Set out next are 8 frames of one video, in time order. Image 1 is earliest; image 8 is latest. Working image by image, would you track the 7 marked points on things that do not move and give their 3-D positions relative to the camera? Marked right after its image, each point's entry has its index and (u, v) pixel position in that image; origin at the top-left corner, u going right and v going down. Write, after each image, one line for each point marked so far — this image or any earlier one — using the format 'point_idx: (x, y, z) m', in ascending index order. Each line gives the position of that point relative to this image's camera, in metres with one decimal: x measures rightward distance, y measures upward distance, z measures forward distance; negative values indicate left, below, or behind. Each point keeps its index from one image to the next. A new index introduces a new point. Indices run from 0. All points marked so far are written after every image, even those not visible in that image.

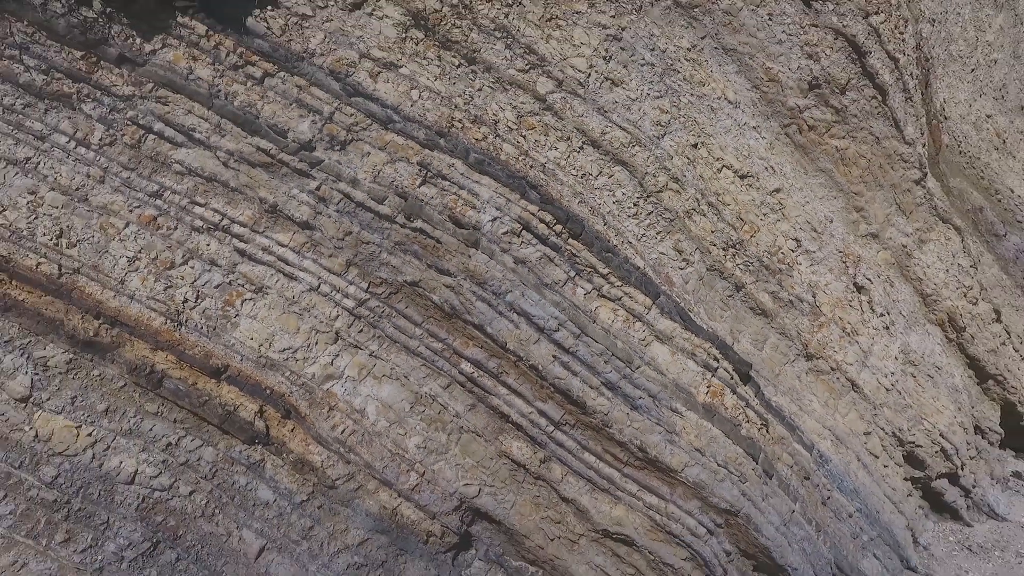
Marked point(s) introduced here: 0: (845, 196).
0: (+2.6, +0.7, +5.3) m
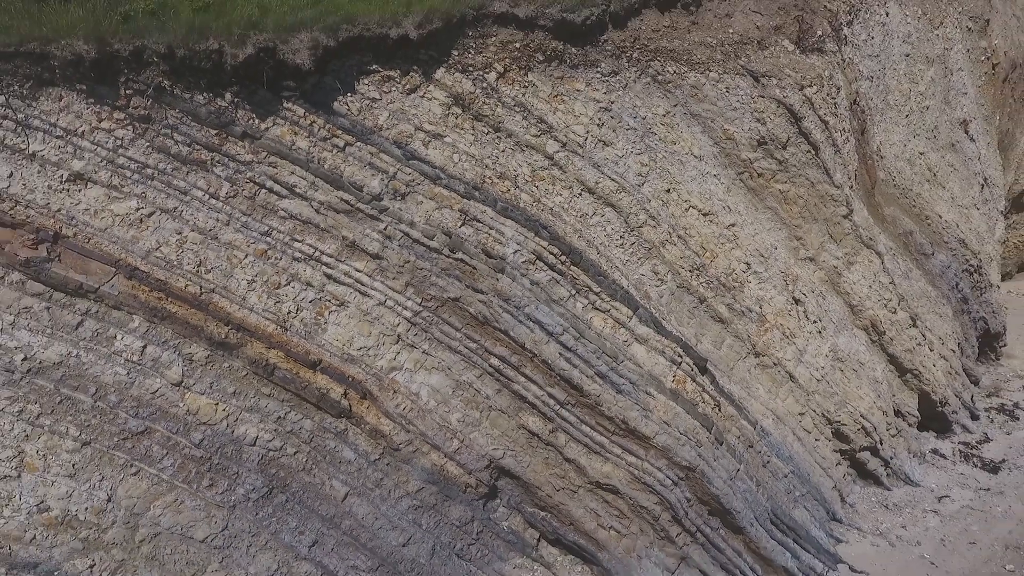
0: (+2.8, +0.6, +6.7) m
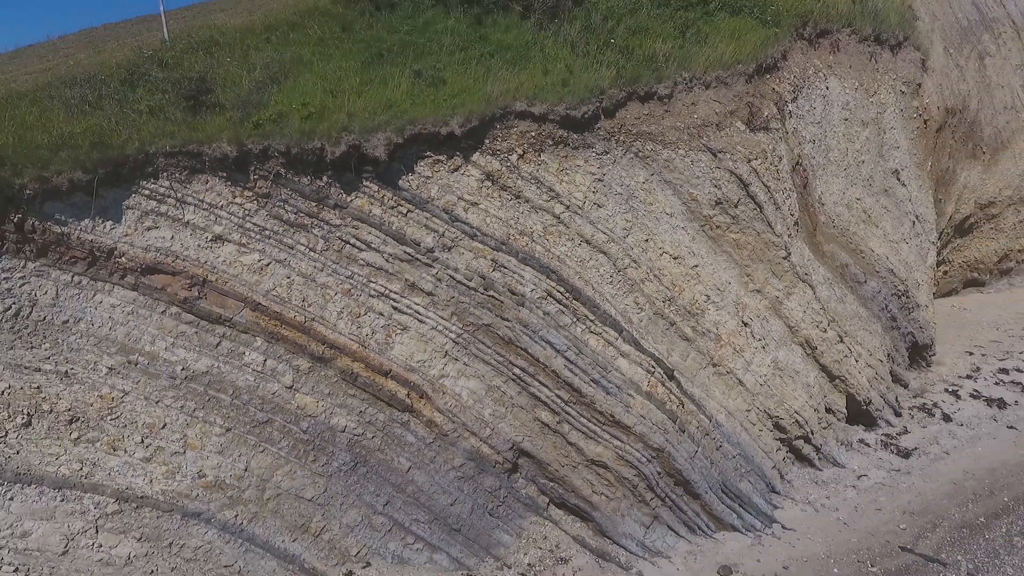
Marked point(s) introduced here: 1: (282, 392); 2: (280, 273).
0: (+3.0, +0.3, +8.6) m
1: (-2.4, -1.1, +6.8) m
2: (-2.4, +0.2, +6.9) m
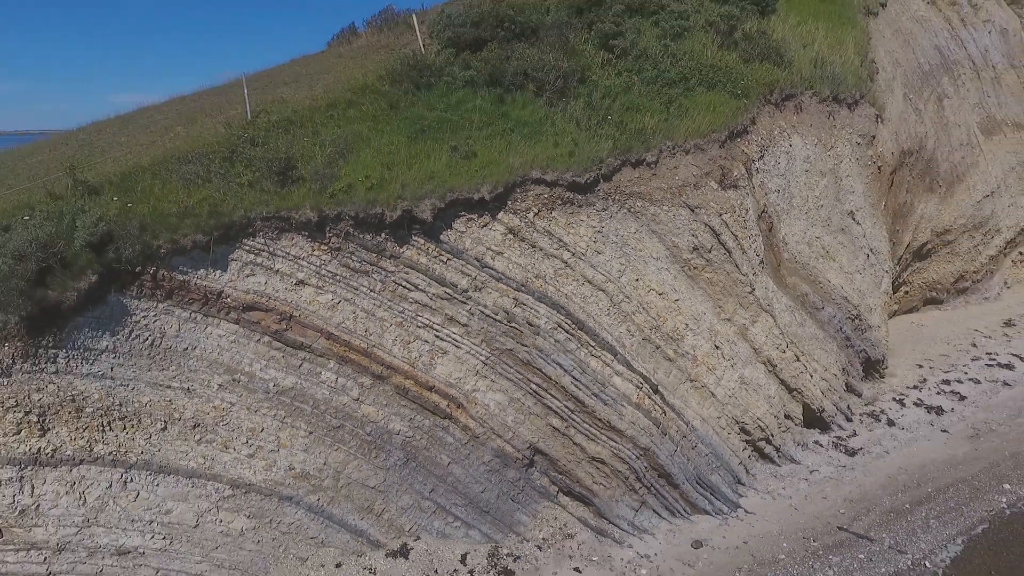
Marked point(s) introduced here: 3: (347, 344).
0: (+3.2, -0.2, +10.6) m
1: (-2.2, -1.5, +8.7) m
2: (-2.2, -0.3, +8.8) m
3: (-2.2, -0.7, +8.7) m
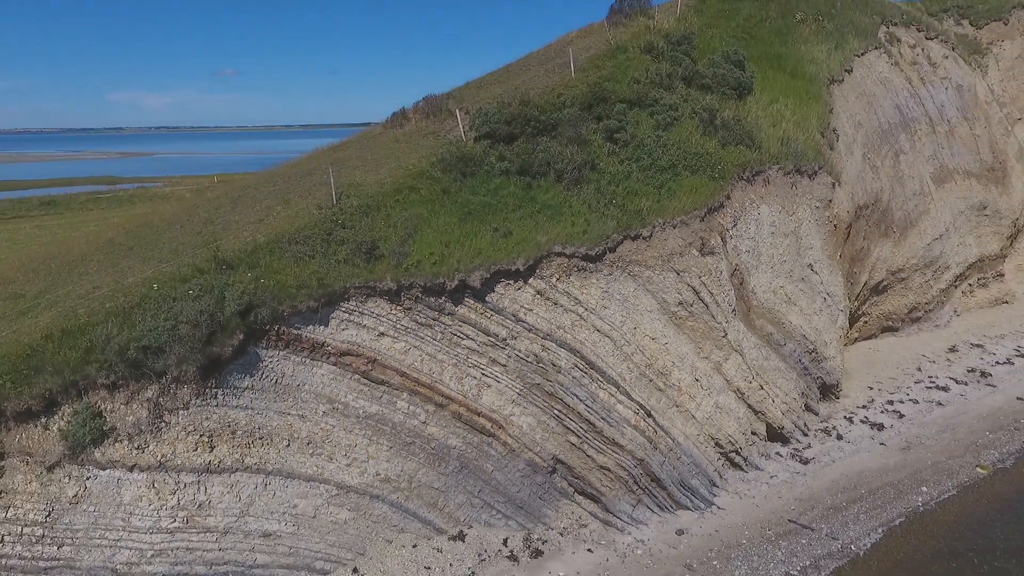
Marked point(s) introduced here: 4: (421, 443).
0: (+3.7, -1.1, +13.5) m
1: (-1.6, -2.4, +11.6) m
2: (-1.7, -1.2, +11.7) m
3: (-1.7, -1.6, +11.6) m
4: (-1.6, -2.7, +11.6) m
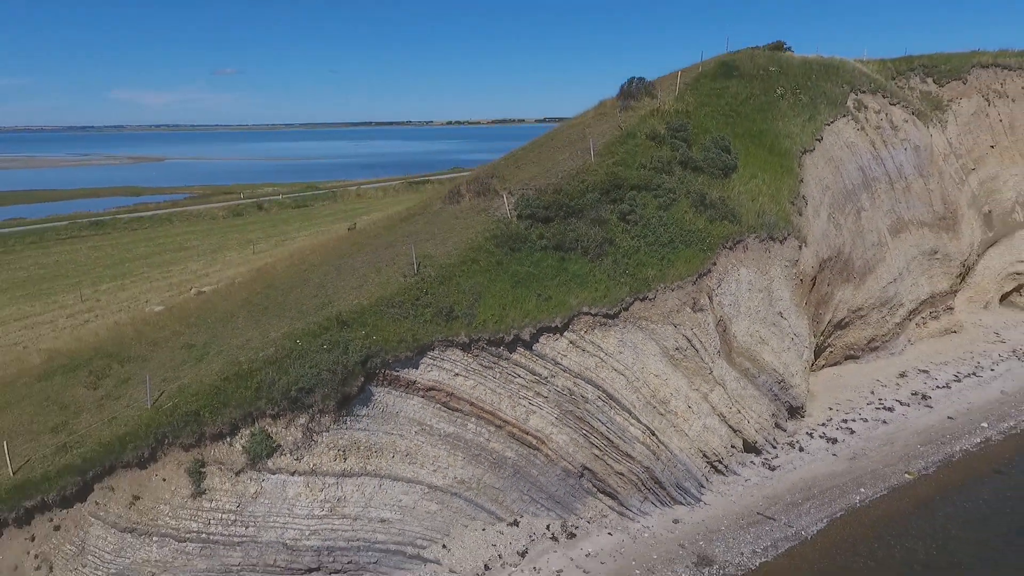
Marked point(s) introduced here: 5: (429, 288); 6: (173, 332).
0: (+4.7, -2.4, +17.7) m
1: (-0.7, -3.7, +15.8) m
2: (-0.7, -2.4, +15.9) m
3: (-0.7, -2.9, +15.8) m
4: (-0.6, -4.0, +15.8) m
5: (-2.1, 0.0, +16.7) m
6: (-8.6, -1.2, +17.1) m
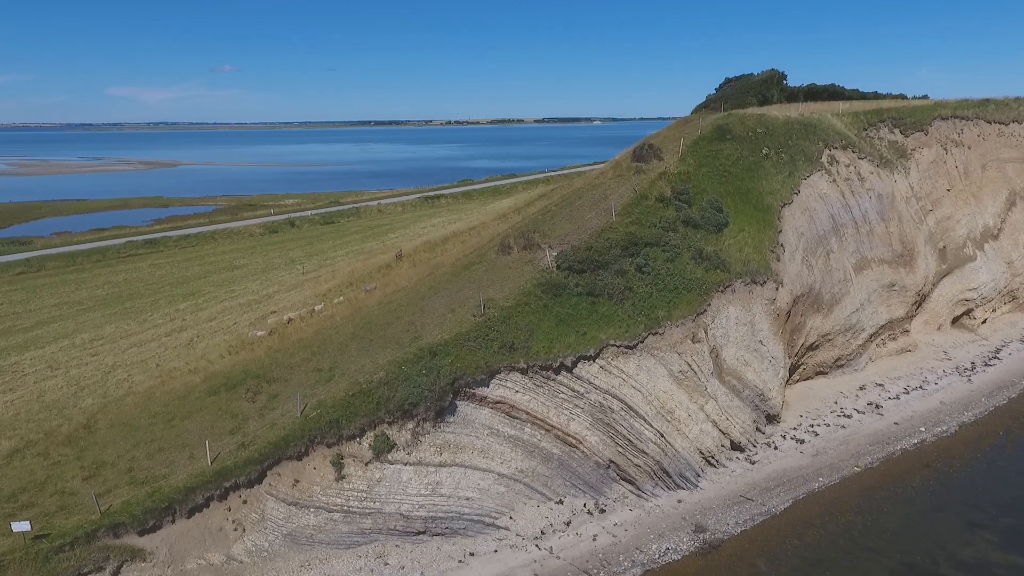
0: (+6.2, -3.7, +23.2) m
1: (+0.8, -5.0, +21.3) m
2: (+0.8, -3.7, +21.4) m
3: (+0.8, -4.2, +21.3) m
4: (+0.9, -5.3, +21.3) m
5: (-0.6, -1.3, +22.2) m
6: (-7.1, -2.5, +22.6) m
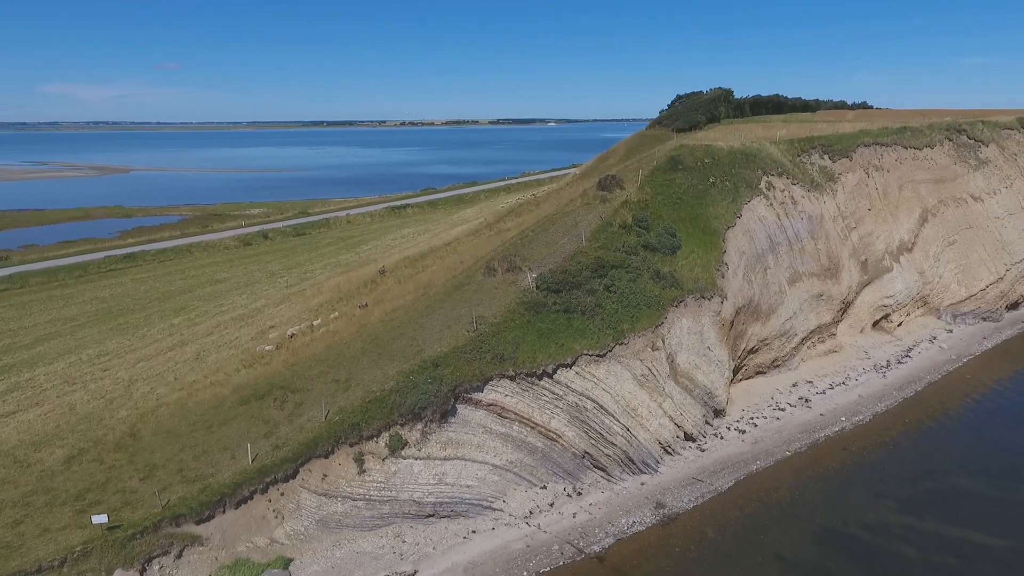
0: (+5.7, -4.4, +27.5) m
1: (+0.5, -5.7, +25.3) m
2: (+0.4, -4.5, +25.3) m
3: (+0.4, -4.9, +25.2) m
4: (+0.5, -6.1, +25.2) m
5: (-1.1, -2.0, +26.0) m
6: (-7.6, -3.3, +26.0) m
